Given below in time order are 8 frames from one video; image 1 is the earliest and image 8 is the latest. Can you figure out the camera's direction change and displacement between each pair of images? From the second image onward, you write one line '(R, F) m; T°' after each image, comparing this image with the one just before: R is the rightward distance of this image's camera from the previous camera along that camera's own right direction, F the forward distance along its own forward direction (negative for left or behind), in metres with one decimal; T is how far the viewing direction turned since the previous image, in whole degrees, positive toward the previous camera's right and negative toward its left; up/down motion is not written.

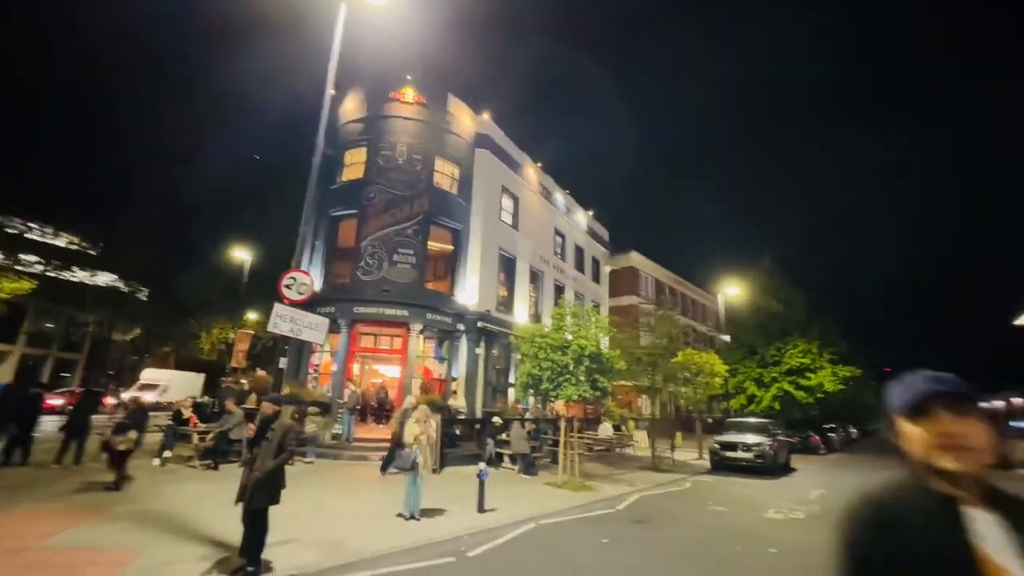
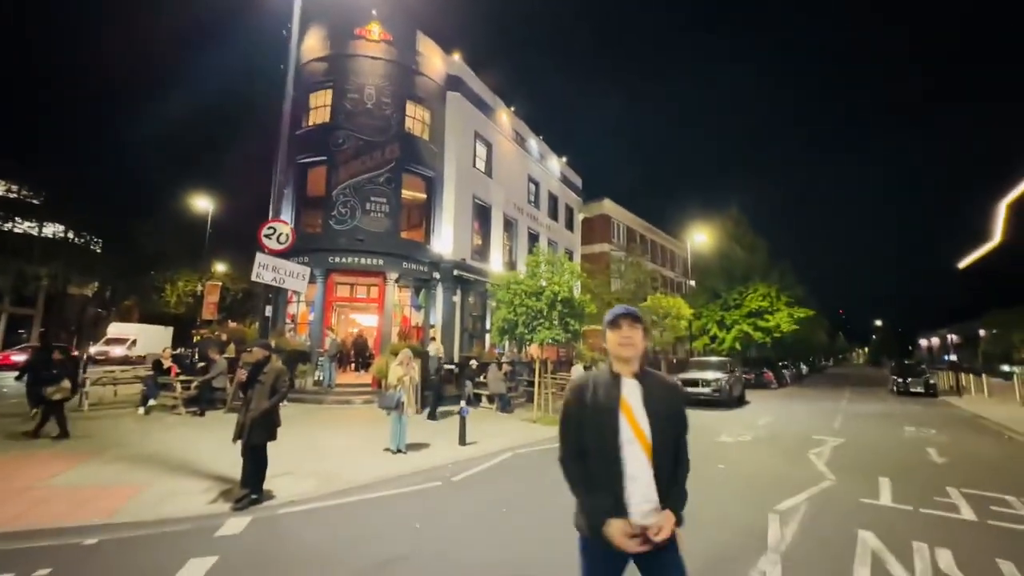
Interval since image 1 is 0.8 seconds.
(-0.1, -0.4) m; +3°
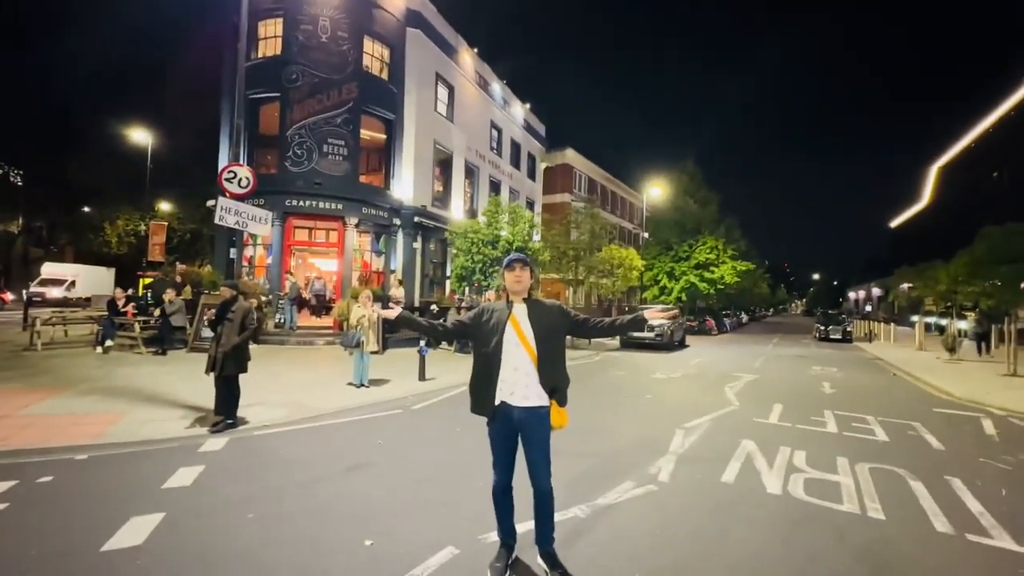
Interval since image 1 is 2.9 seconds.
(+0.1, -0.8) m; +5°
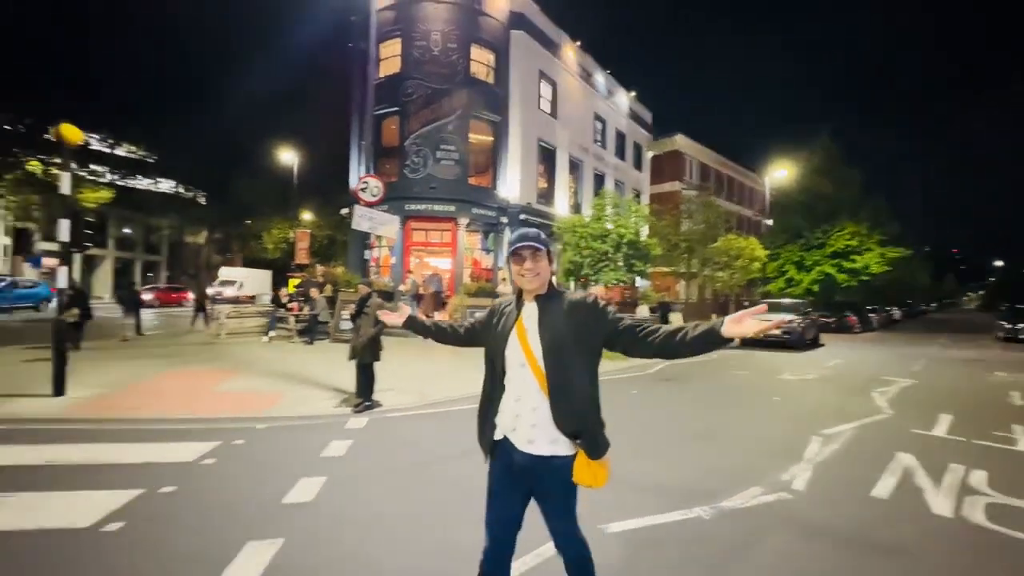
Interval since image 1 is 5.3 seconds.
(-0.1, -0.1) m; -13°
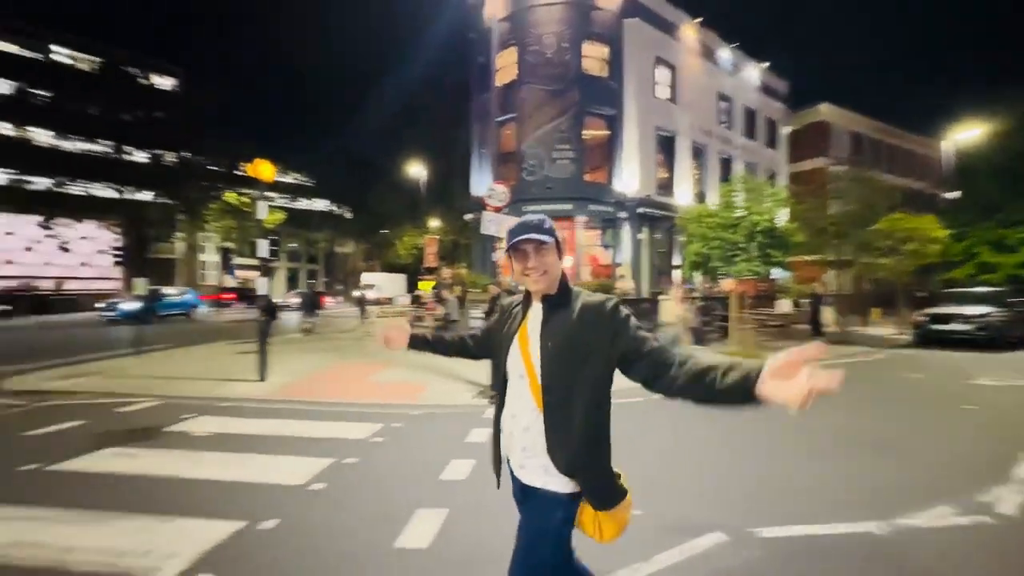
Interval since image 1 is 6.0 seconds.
(-0.2, -0.2) m; -15°
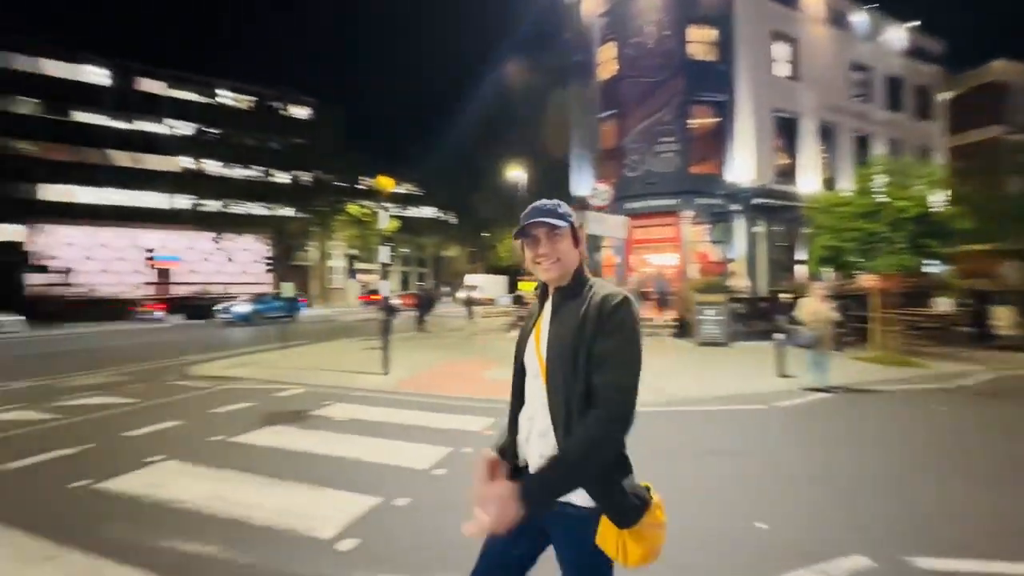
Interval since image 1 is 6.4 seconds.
(-0.1, -0.1) m; -13°
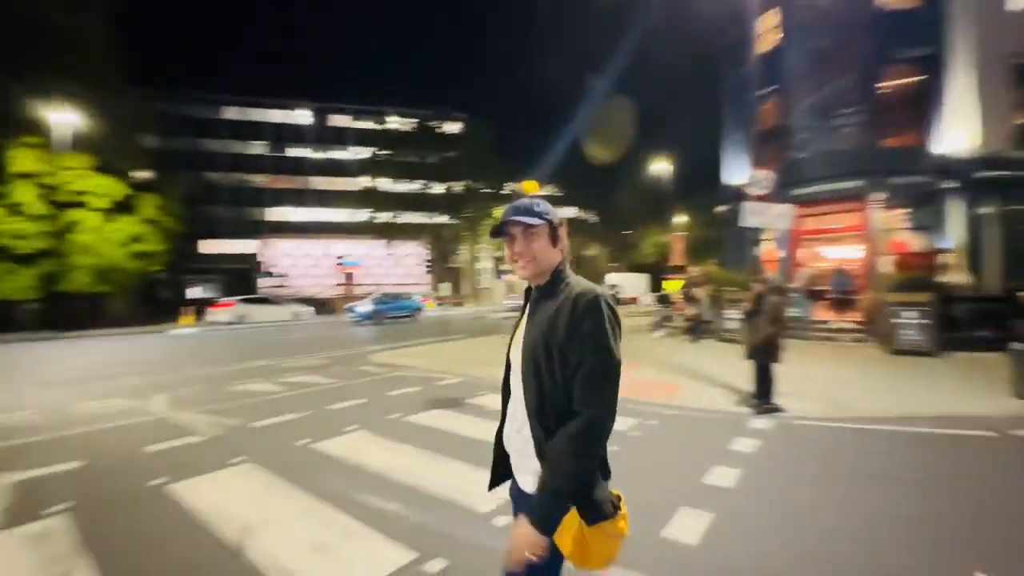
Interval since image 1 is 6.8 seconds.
(0.0, -0.1) m; -18°
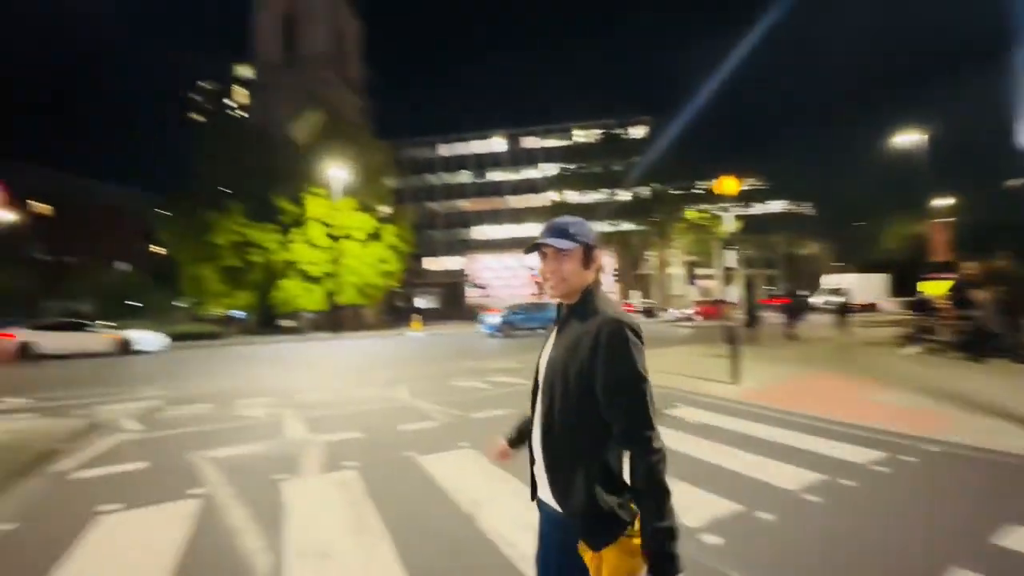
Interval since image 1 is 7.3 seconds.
(-0.1, -0.3) m; -24°
